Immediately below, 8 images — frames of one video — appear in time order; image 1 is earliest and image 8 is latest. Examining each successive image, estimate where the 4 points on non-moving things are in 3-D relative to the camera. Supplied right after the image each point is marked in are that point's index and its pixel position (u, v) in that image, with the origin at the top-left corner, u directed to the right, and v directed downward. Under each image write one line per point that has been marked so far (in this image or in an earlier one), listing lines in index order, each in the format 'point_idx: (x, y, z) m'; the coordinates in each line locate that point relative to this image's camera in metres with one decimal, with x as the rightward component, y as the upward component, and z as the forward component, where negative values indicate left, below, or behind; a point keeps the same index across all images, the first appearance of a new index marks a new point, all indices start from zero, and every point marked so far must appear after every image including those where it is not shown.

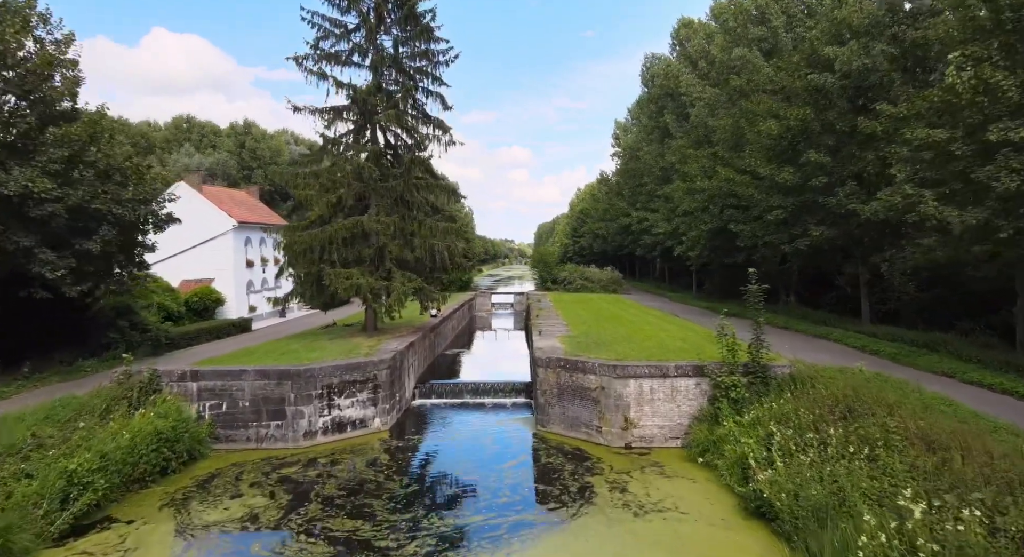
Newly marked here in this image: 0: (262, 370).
0: (-5.2, -1.9, +10.6) m
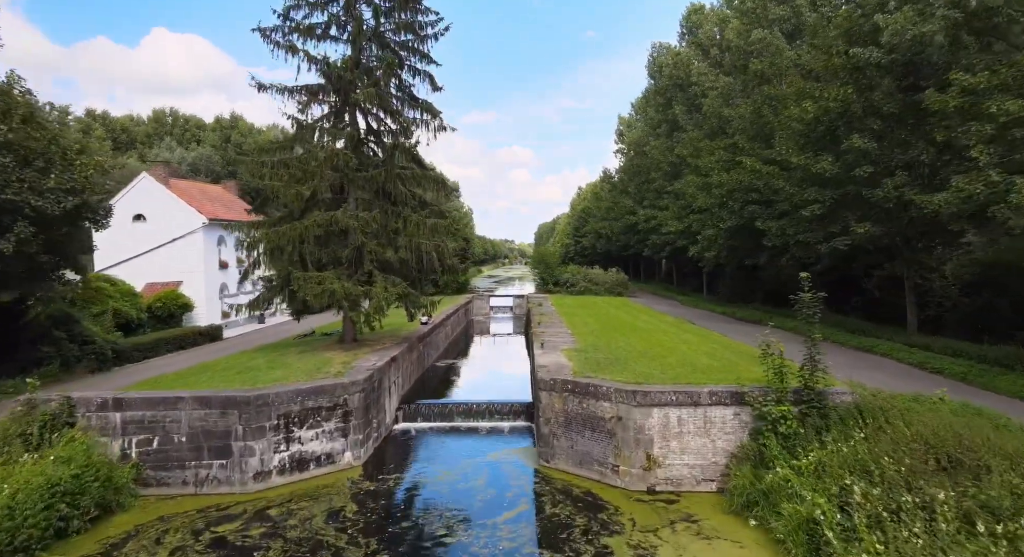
0: (-5.3, -2.0, +8.6) m
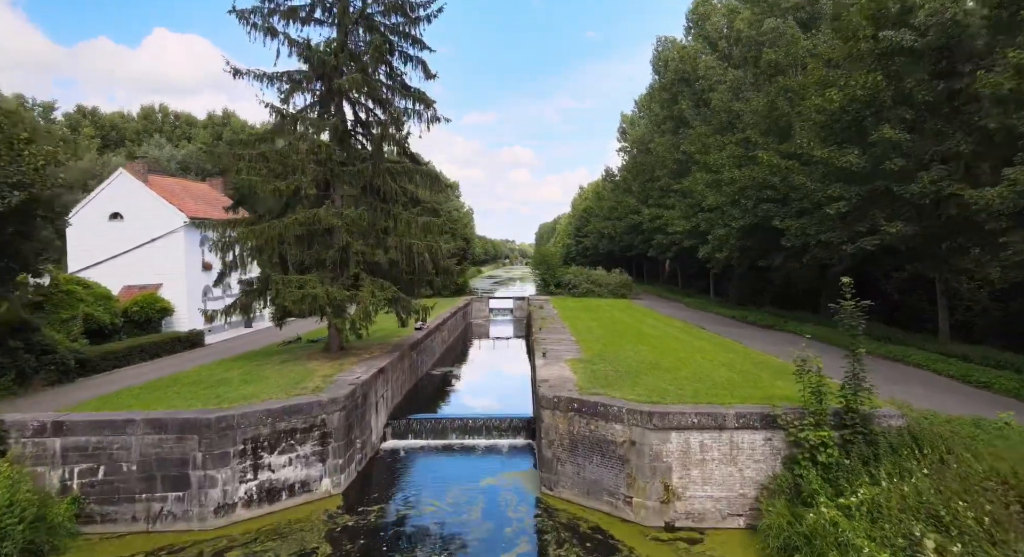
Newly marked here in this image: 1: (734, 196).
0: (-5.3, -2.1, +7.5) m
1: (+8.5, +3.2, +19.3) m
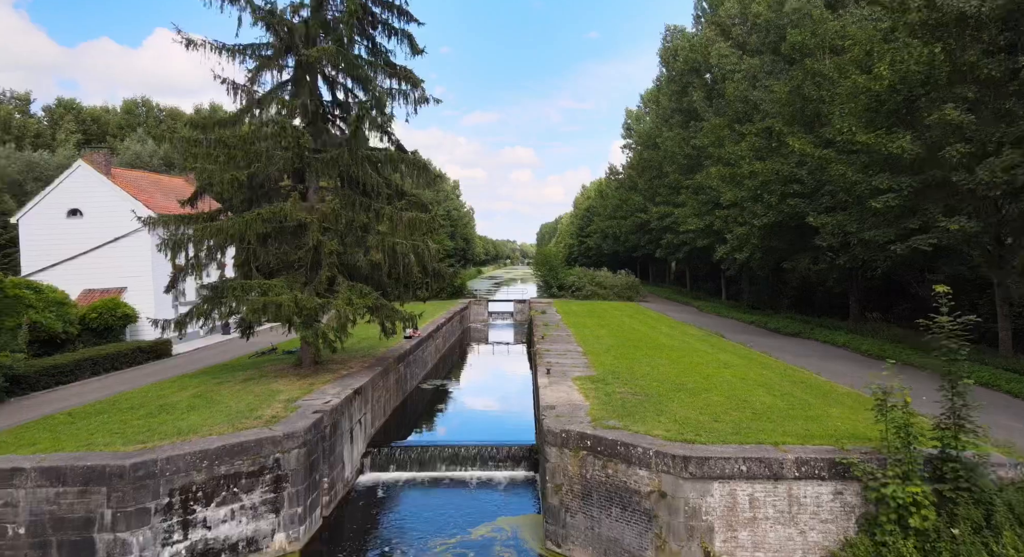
0: (-5.3, -2.2, +5.9) m
1: (+8.5, +3.1, +17.6) m
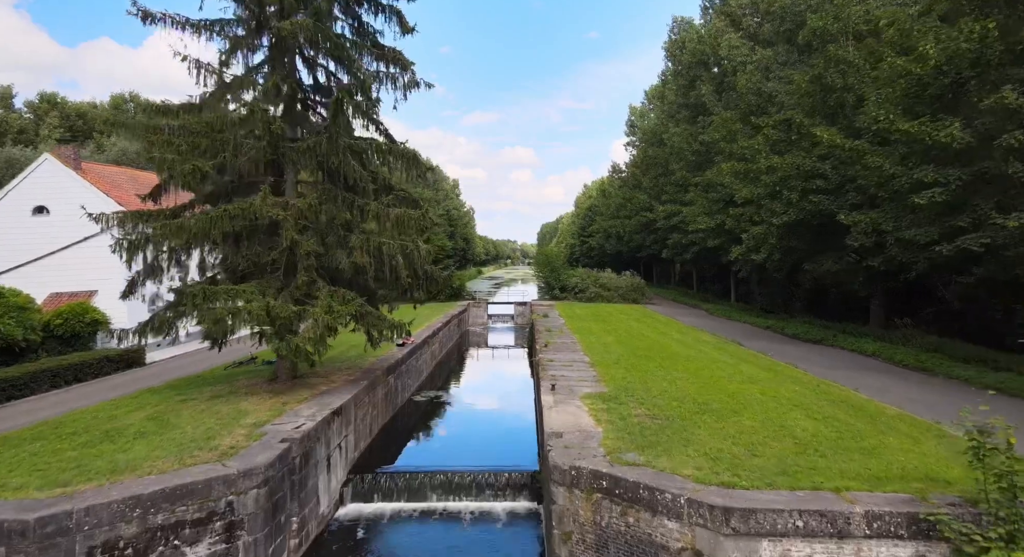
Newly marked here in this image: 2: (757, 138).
0: (-5.3, -2.3, +4.7) m
1: (+8.5, +3.0, +16.4) m
2: (+9.3, +5.3, +19.1) m
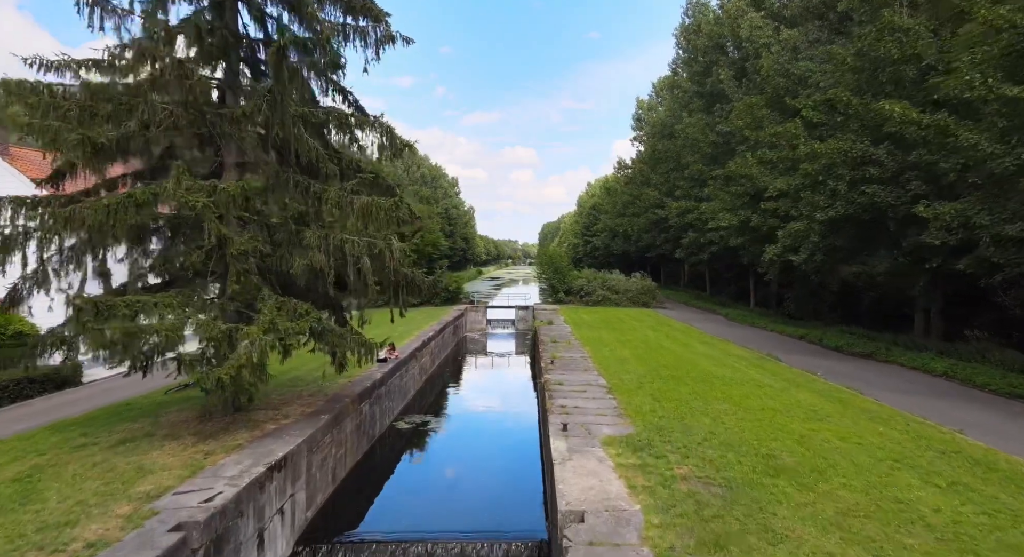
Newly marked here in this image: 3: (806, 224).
0: (-5.4, -2.4, +2.5) m
1: (+8.6, +2.9, +14.2) m
2: (+9.3, +5.2, +16.9) m
3: (+8.4, +1.6, +14.4) m
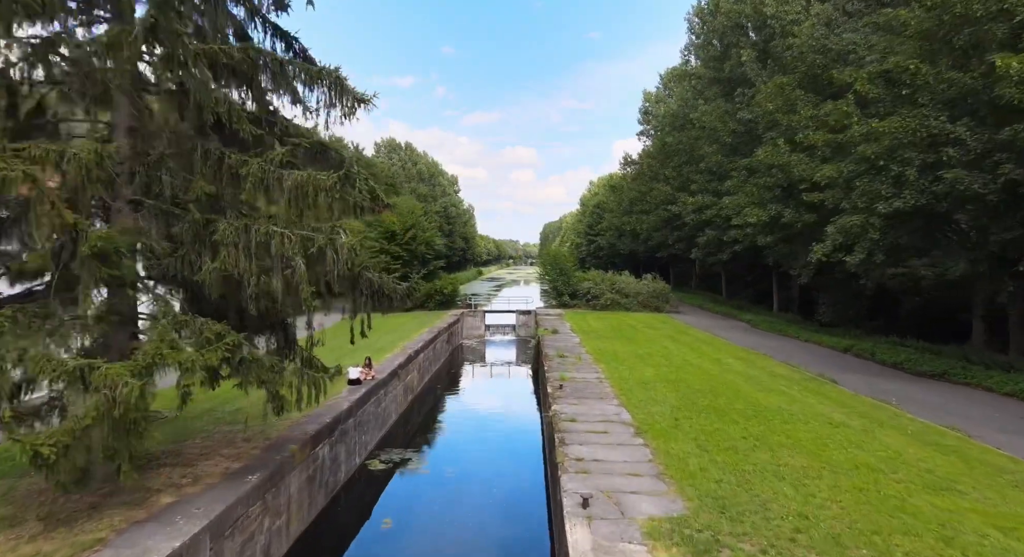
0: (-5.4, -2.5, +0.1) m
1: (+8.5, +2.8, +11.8) m
2: (+9.3, +5.1, +14.5) m
3: (+8.4, +1.4, +12.1) m
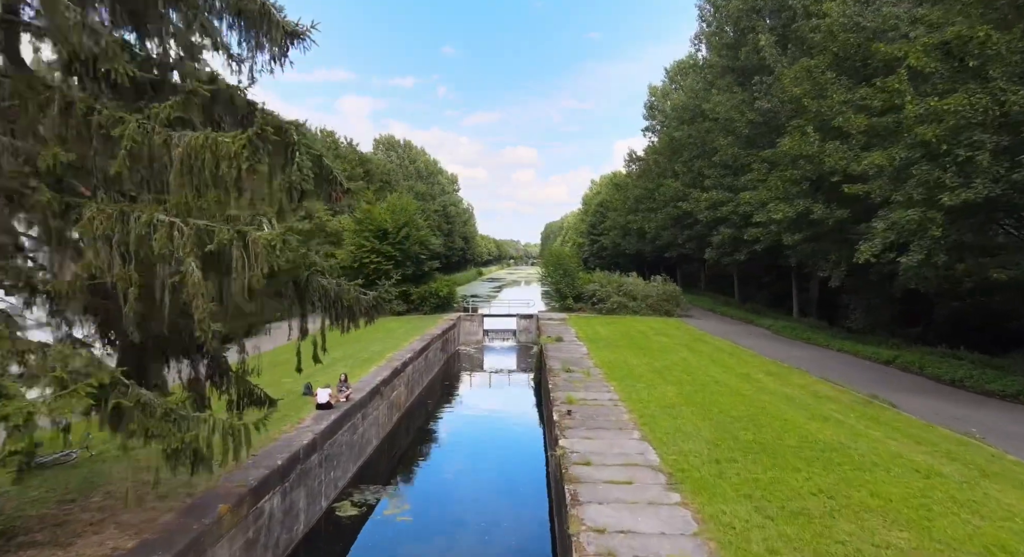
0: (-5.4, -2.6, -1.6) m
1: (+8.5, +2.7, +10.1) m
2: (+9.3, +5.0, +12.8) m
3: (+8.3, +1.4, +10.3) m
